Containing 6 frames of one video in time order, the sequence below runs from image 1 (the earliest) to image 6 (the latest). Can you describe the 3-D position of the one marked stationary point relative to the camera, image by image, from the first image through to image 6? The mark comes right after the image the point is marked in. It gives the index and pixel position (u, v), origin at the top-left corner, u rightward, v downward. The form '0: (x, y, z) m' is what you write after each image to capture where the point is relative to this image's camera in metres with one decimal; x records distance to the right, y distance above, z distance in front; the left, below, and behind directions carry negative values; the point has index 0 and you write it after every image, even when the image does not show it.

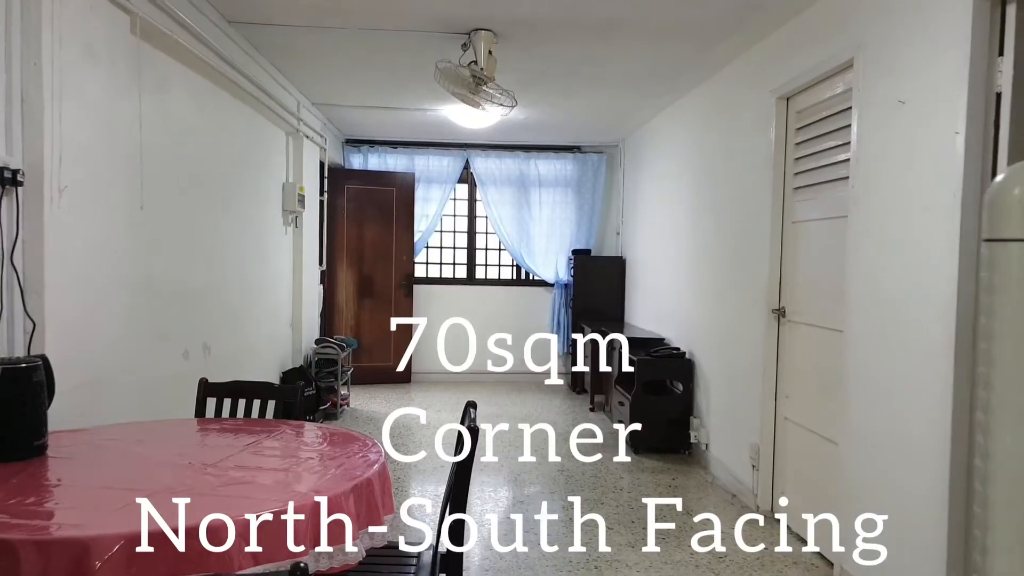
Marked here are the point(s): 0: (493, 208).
0: (-0.1, +0.4, +6.3) m
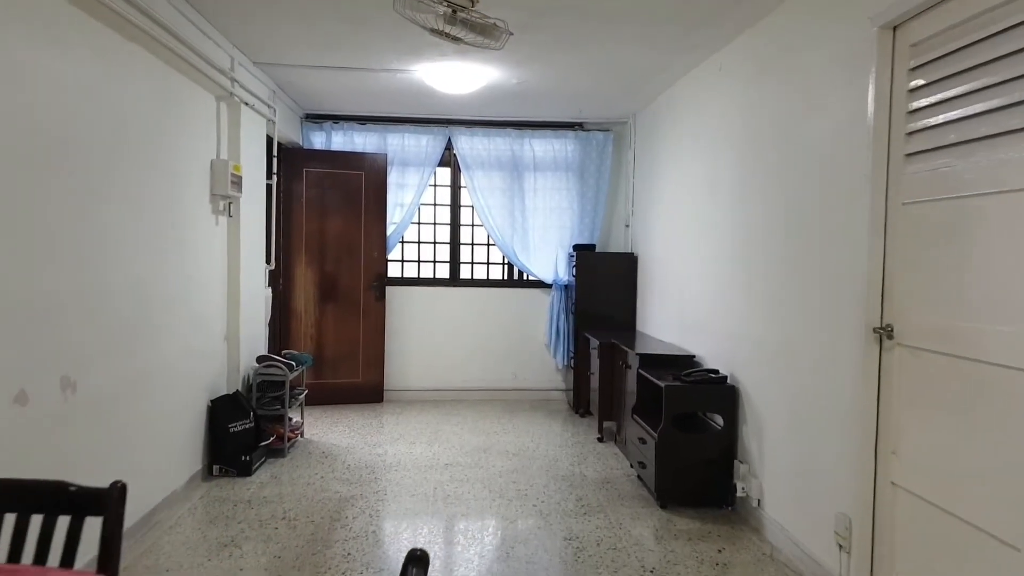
0: (-0.1, +0.4, +5.4) m
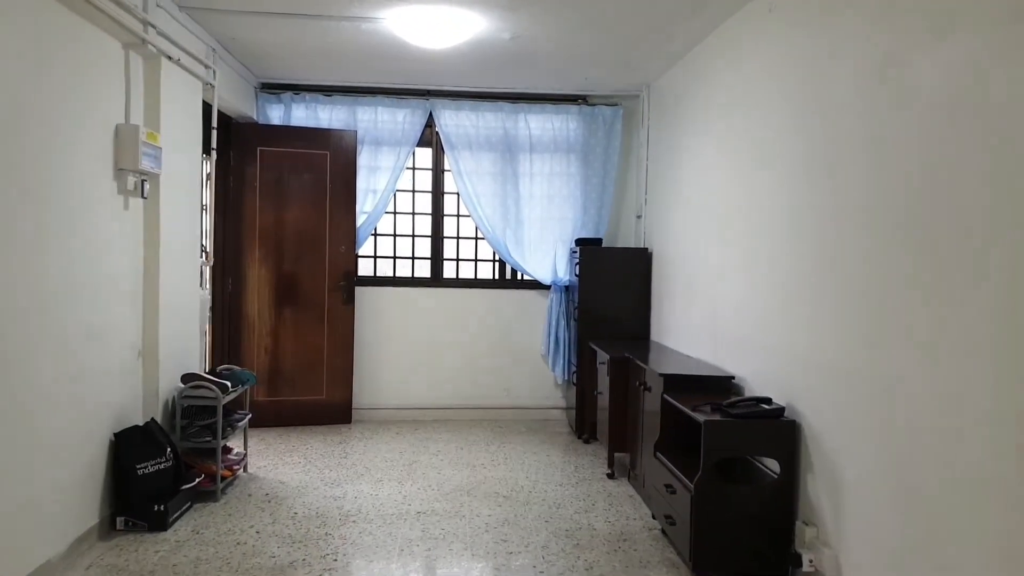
0: (-0.2, +0.4, +4.6) m
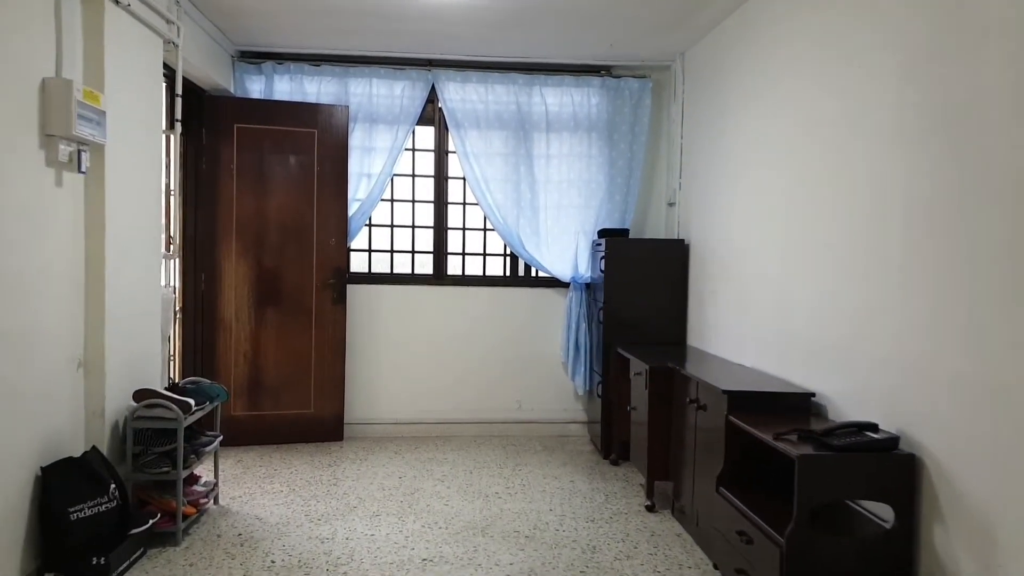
0: (-0.1, +0.4, +4.0) m
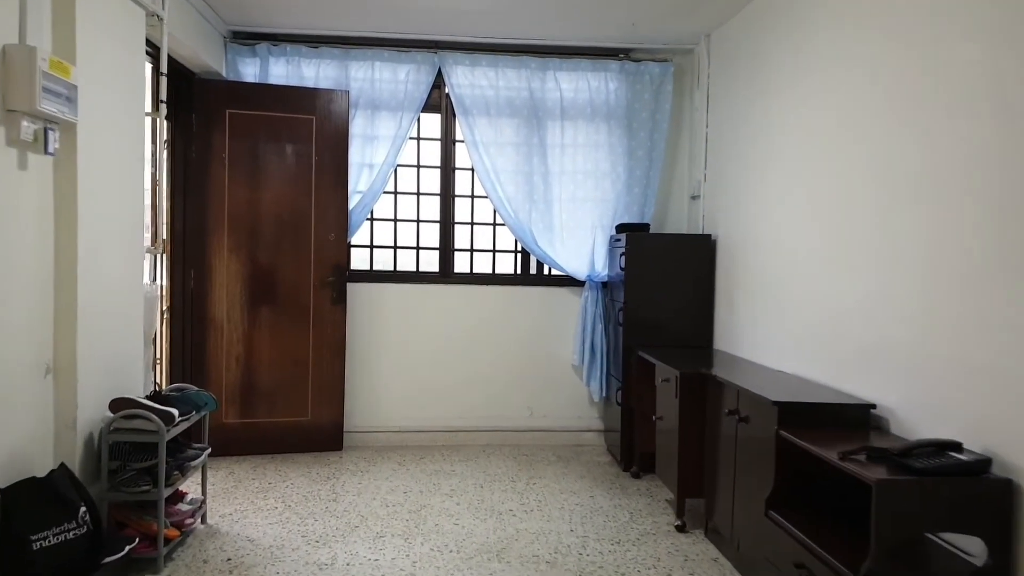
0: (-0.1, +0.4, +3.7) m
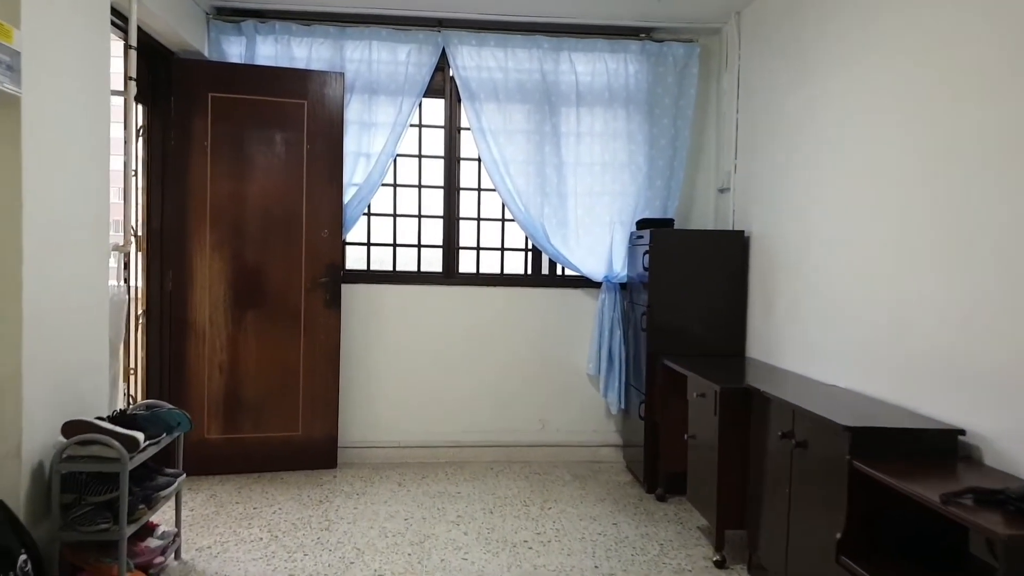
0: (-0.1, +0.4, +3.4) m
